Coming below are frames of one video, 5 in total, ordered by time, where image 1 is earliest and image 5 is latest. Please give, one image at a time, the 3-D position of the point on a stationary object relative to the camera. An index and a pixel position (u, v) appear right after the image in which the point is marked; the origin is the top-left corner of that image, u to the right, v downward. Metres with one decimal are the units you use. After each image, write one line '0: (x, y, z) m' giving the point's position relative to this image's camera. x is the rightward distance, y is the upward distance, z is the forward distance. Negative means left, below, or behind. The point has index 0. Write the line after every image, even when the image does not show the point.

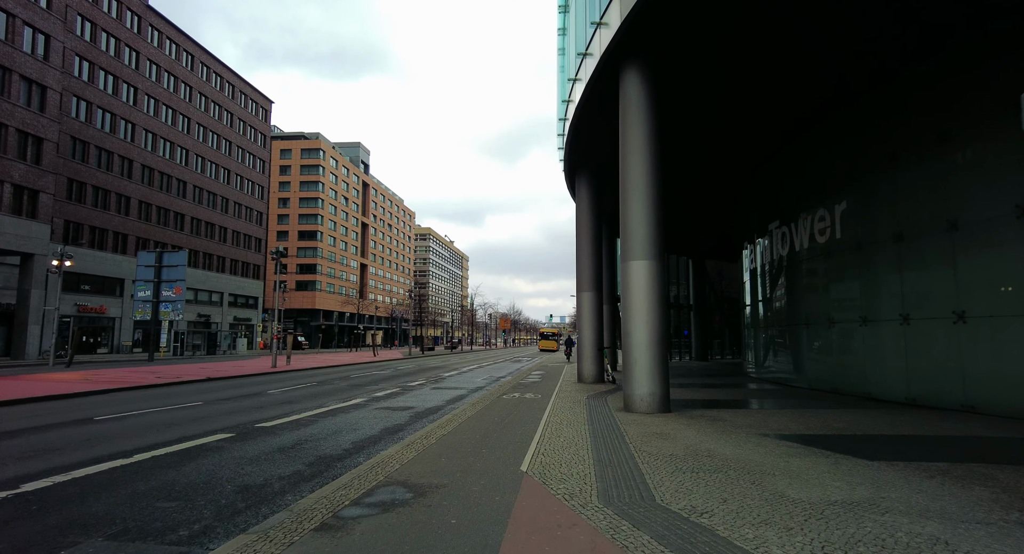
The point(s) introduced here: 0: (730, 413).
0: (+4.6, -2.8, +10.5) m
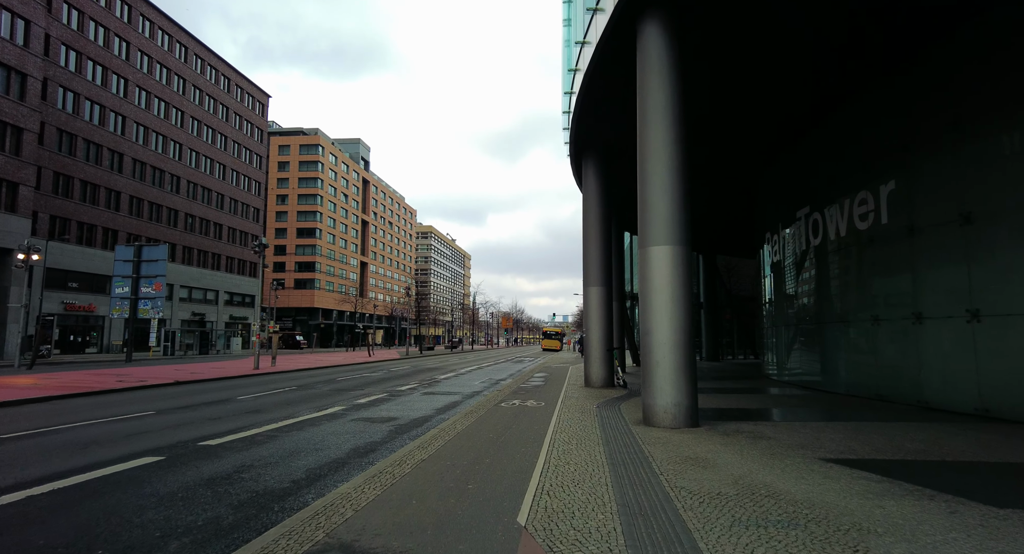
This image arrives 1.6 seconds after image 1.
0: (+4.5, -2.6, +8.8) m
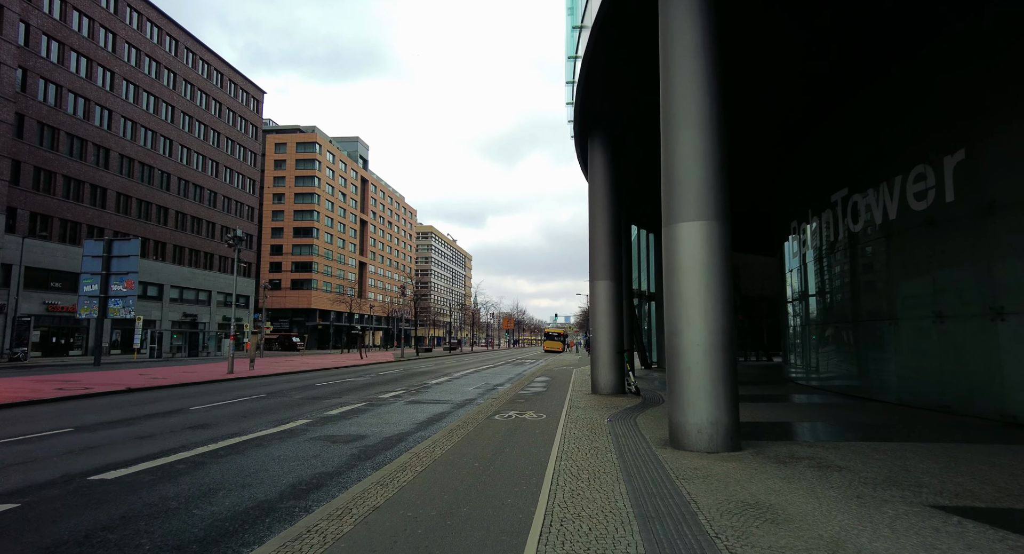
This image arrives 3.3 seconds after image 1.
0: (+4.4, -2.4, +6.9) m
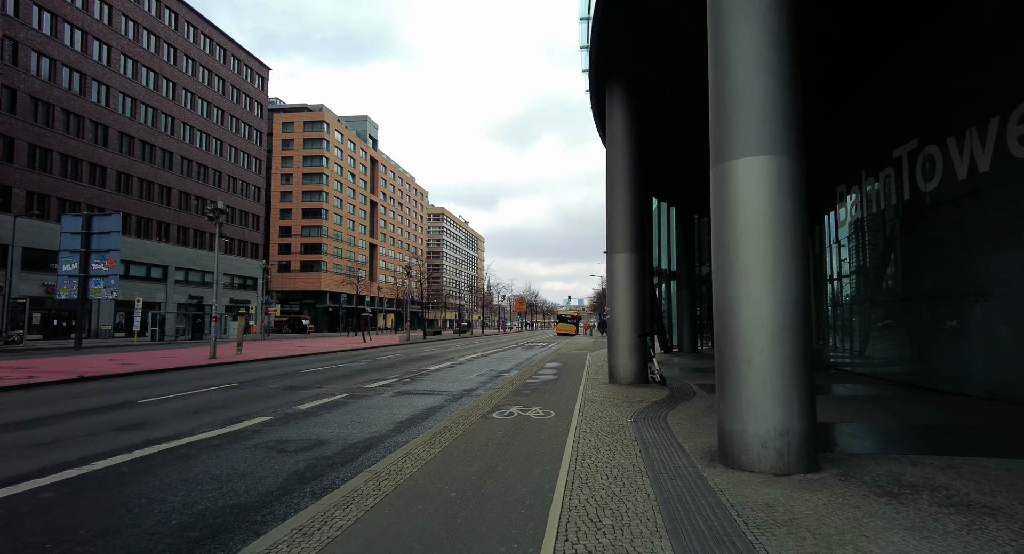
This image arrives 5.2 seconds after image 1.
0: (+4.4, -2.0, +4.8) m
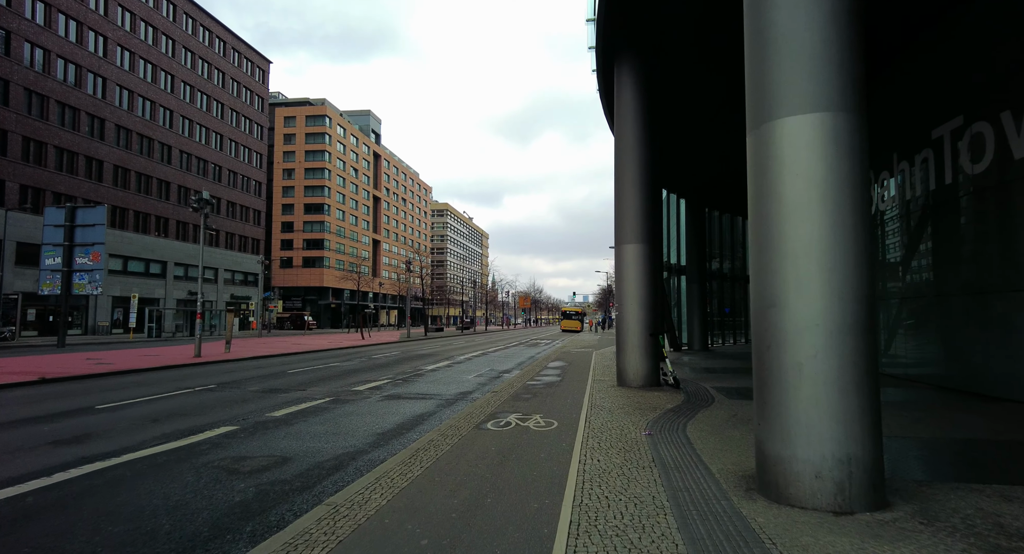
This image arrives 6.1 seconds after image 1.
0: (+4.3, -1.9, +3.7) m
